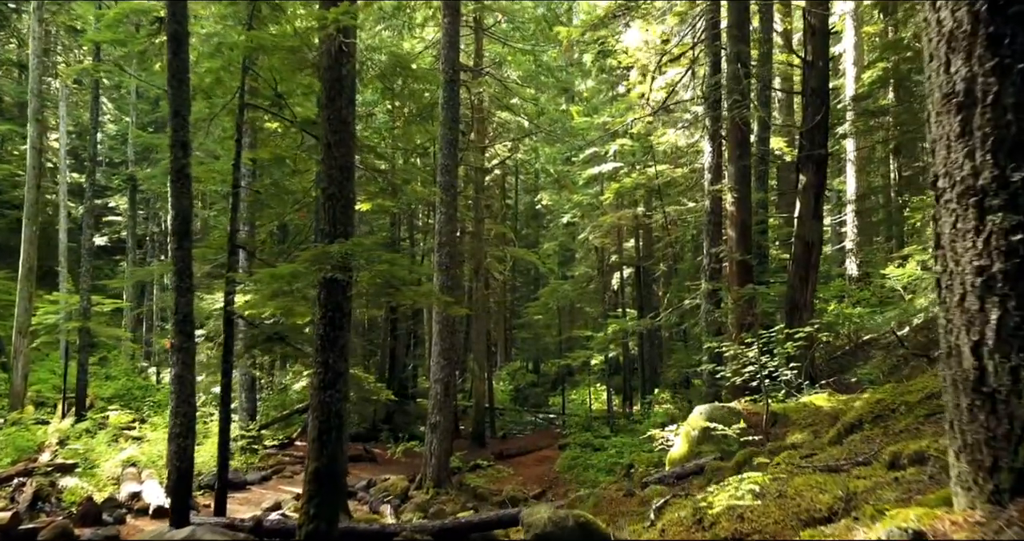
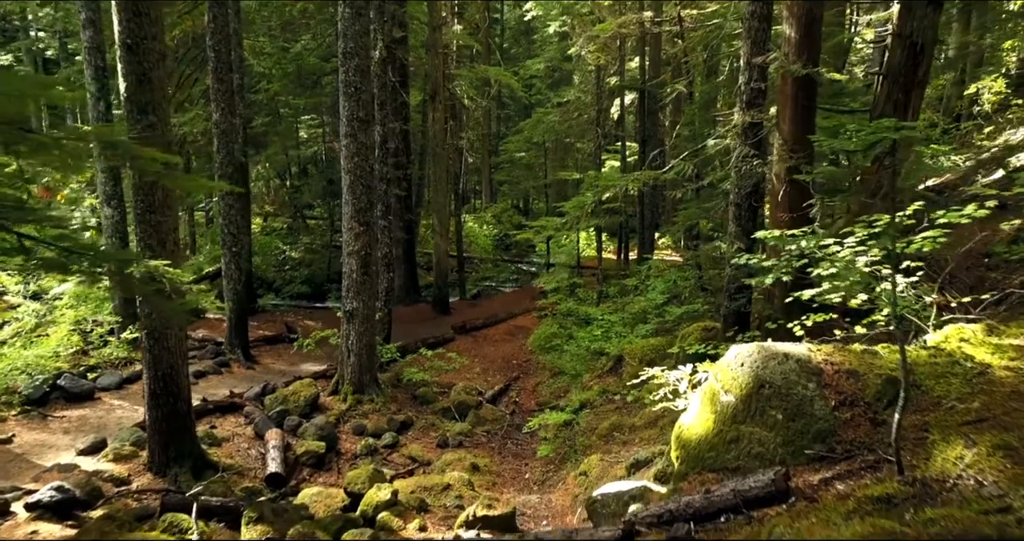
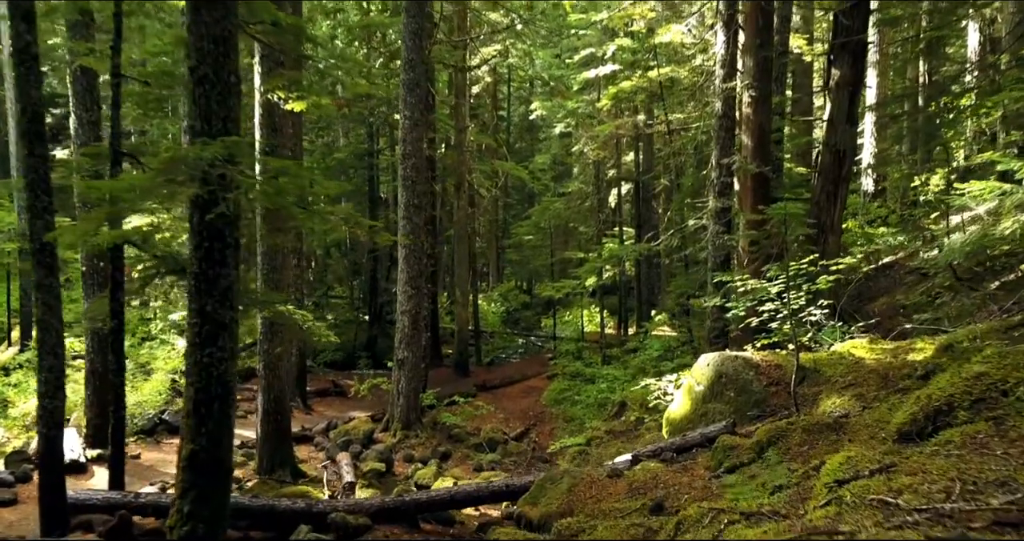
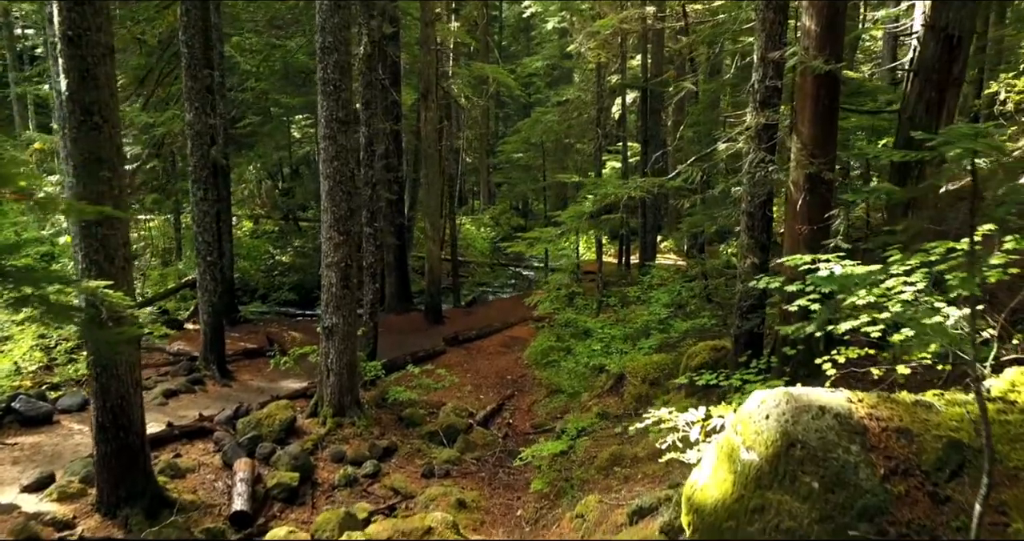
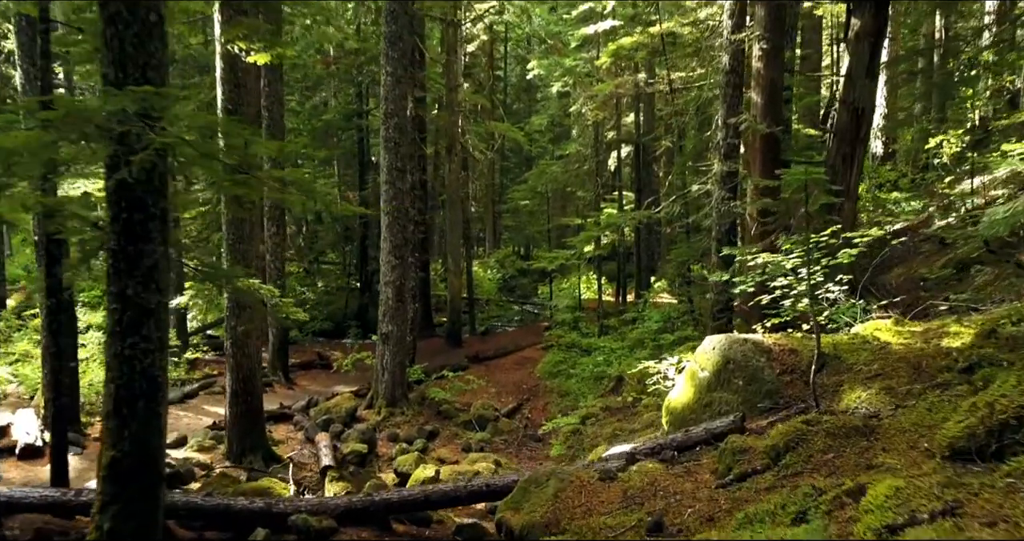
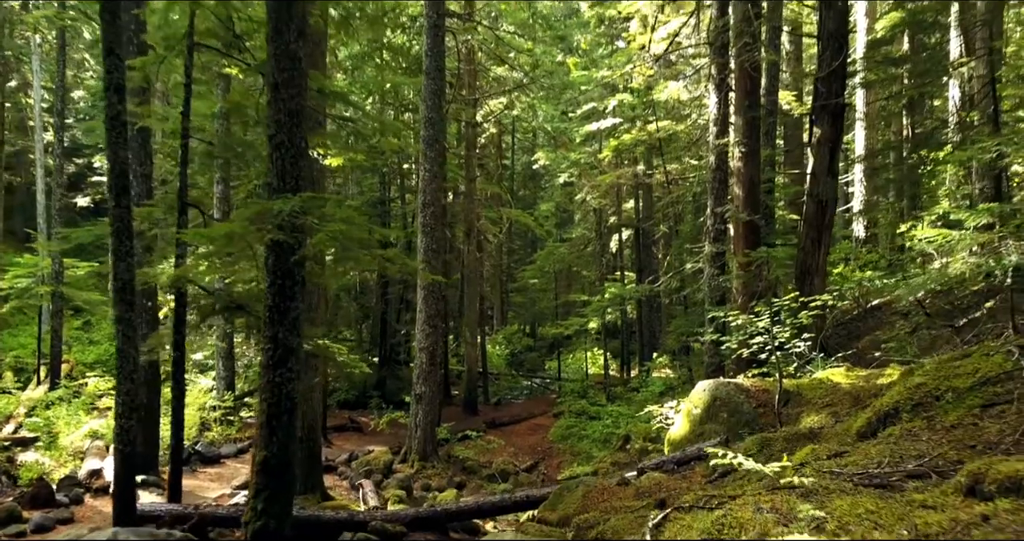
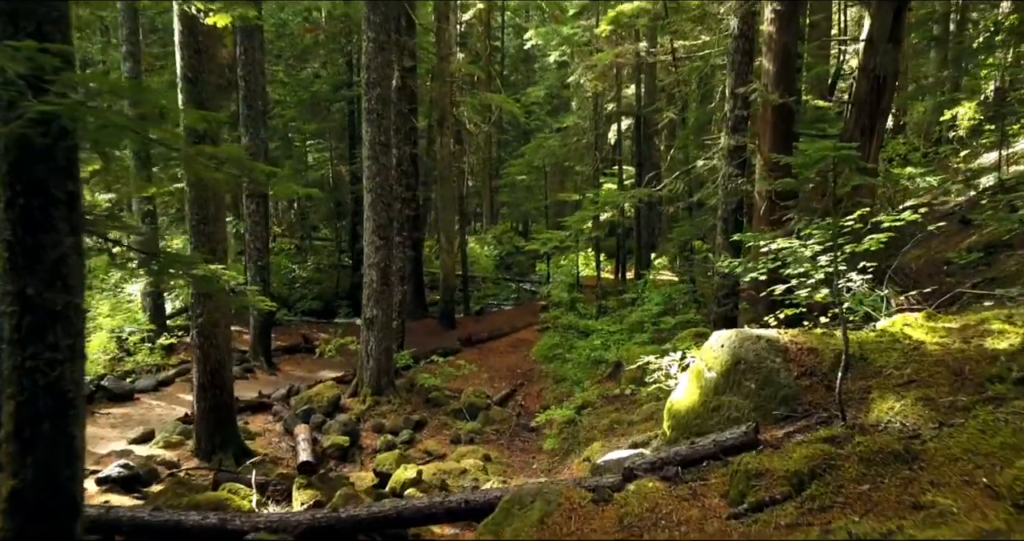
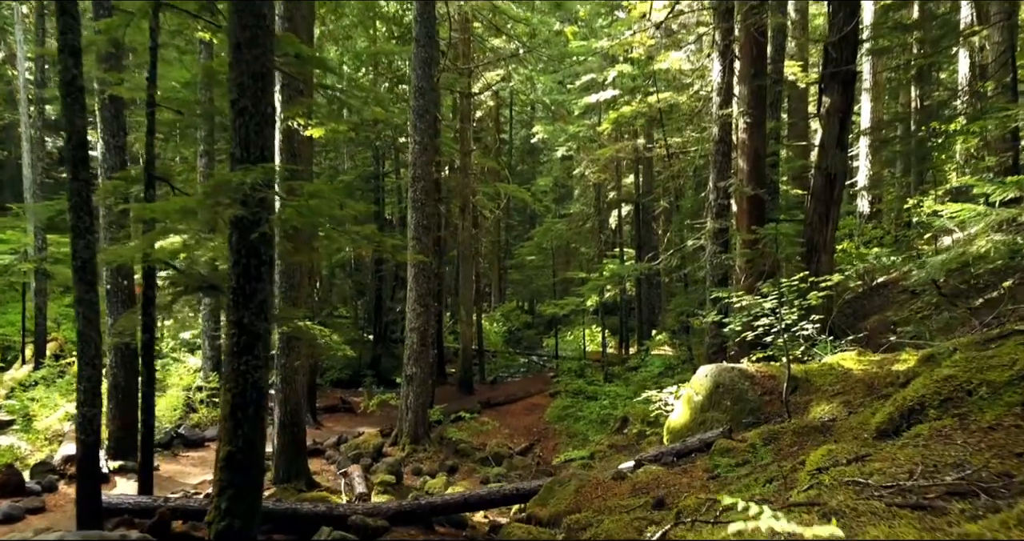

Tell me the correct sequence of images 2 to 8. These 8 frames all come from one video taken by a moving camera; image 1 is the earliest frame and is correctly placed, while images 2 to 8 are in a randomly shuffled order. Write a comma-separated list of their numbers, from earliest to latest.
6, 8, 3, 5, 7, 2, 4
